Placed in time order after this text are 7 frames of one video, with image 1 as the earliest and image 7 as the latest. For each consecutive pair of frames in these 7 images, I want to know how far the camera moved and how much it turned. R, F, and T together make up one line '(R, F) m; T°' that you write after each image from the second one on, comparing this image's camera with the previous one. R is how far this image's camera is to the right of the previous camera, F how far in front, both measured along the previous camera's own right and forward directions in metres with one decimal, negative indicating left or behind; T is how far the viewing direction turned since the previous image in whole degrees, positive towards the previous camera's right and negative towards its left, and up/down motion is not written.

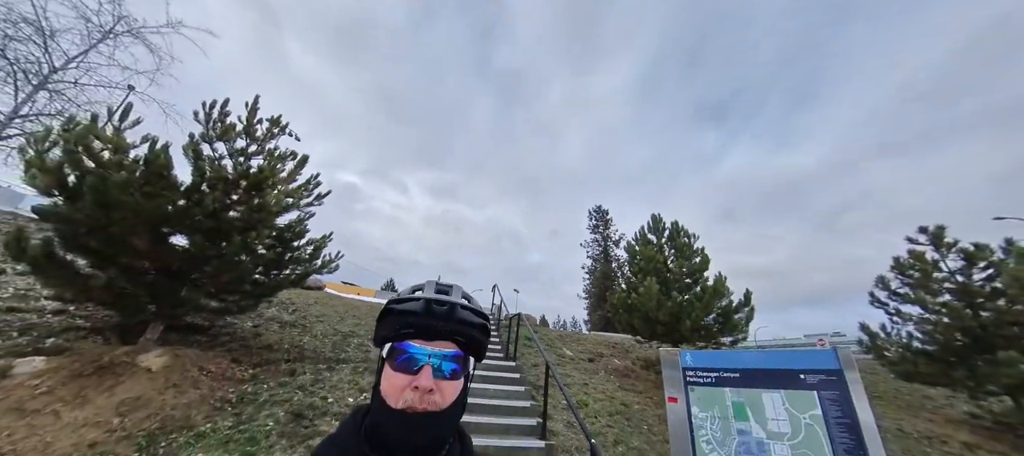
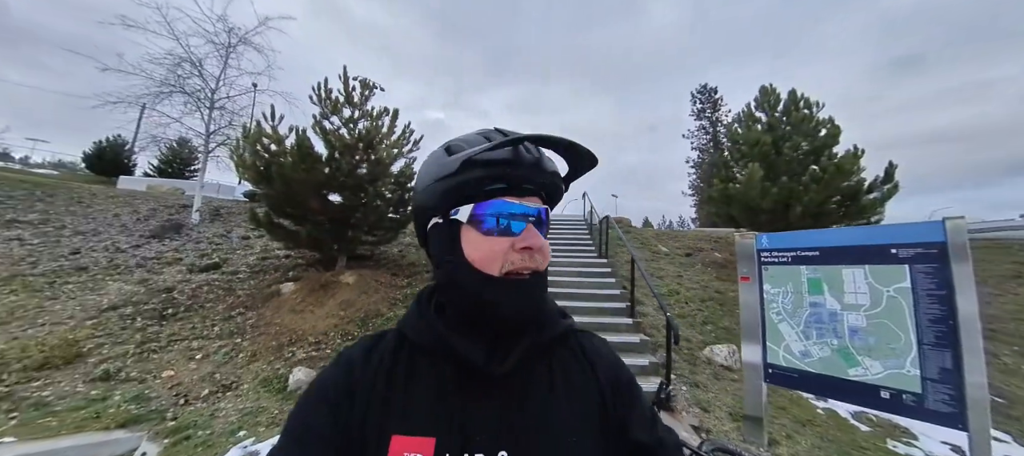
(+0.4, -0.6) m; -17°
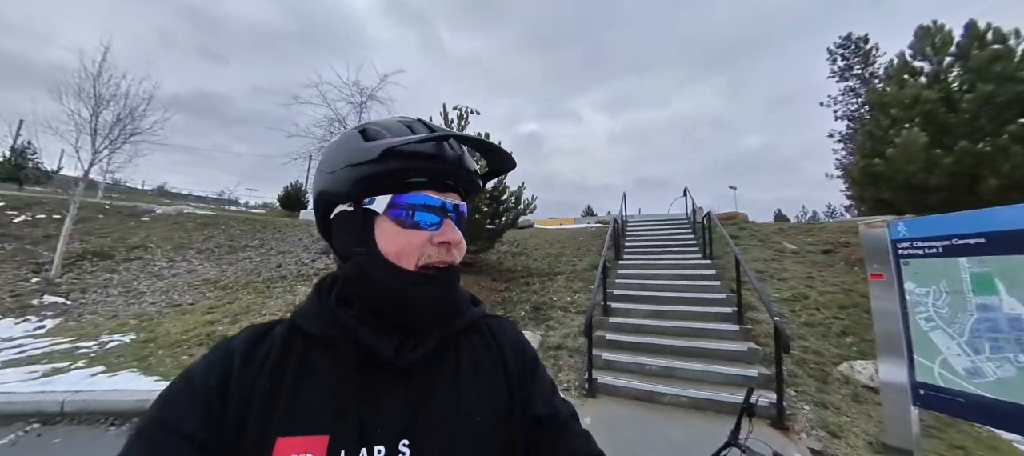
(+0.5, -0.3) m; -18°
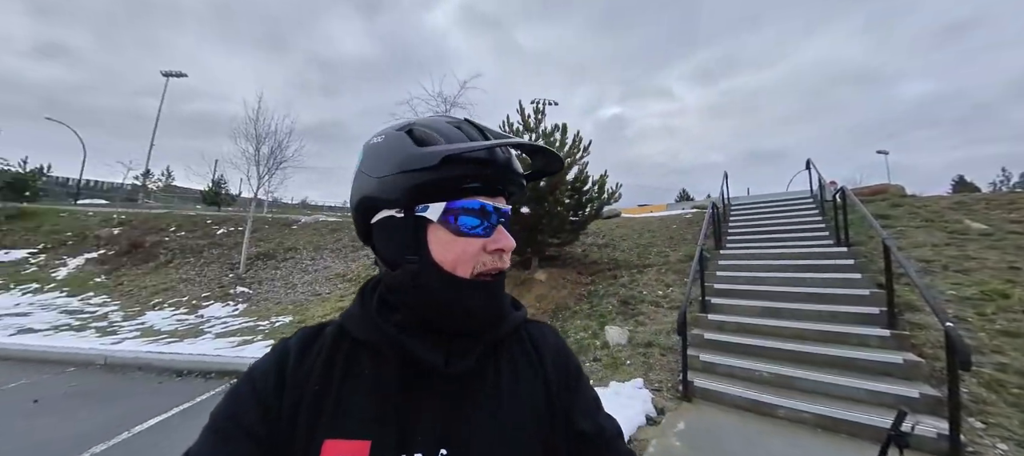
(+0.5, +0.1) m; -17°
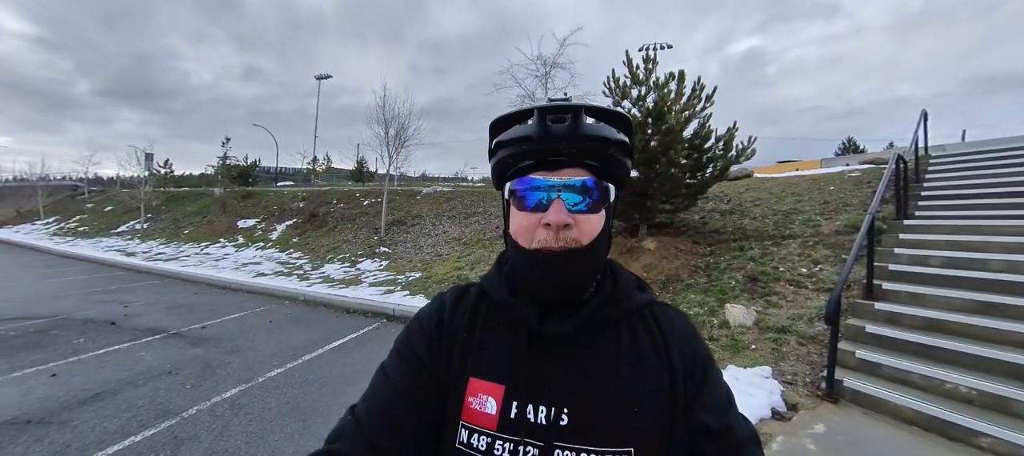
(+0.4, +0.1) m; -20°
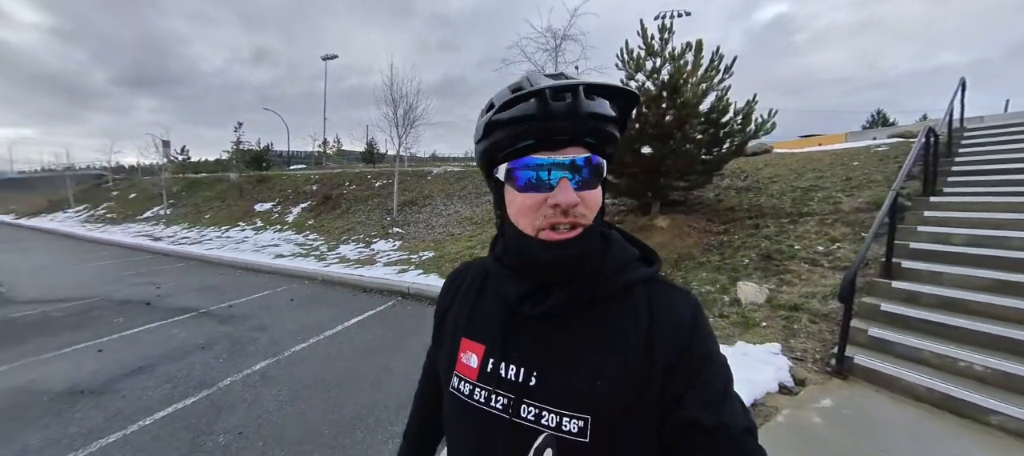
(0.0, 0.0) m; -2°
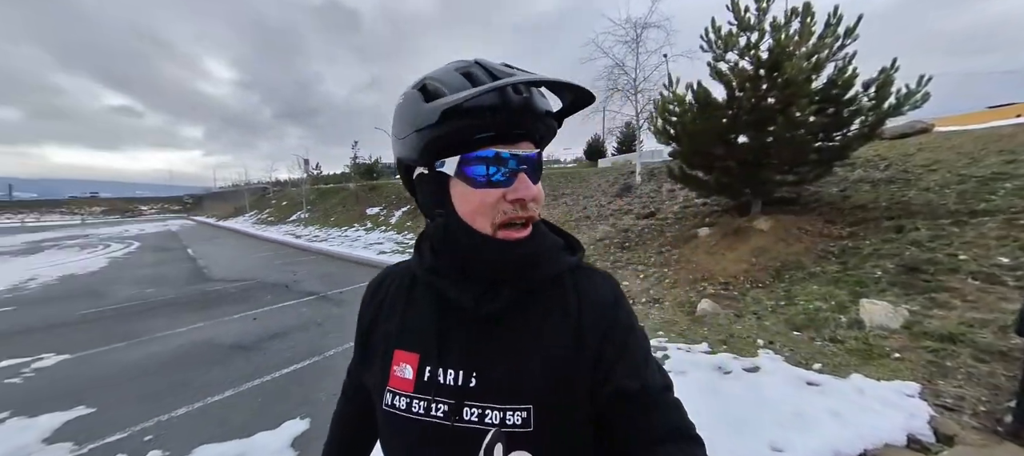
(+0.6, +0.1) m; -17°
